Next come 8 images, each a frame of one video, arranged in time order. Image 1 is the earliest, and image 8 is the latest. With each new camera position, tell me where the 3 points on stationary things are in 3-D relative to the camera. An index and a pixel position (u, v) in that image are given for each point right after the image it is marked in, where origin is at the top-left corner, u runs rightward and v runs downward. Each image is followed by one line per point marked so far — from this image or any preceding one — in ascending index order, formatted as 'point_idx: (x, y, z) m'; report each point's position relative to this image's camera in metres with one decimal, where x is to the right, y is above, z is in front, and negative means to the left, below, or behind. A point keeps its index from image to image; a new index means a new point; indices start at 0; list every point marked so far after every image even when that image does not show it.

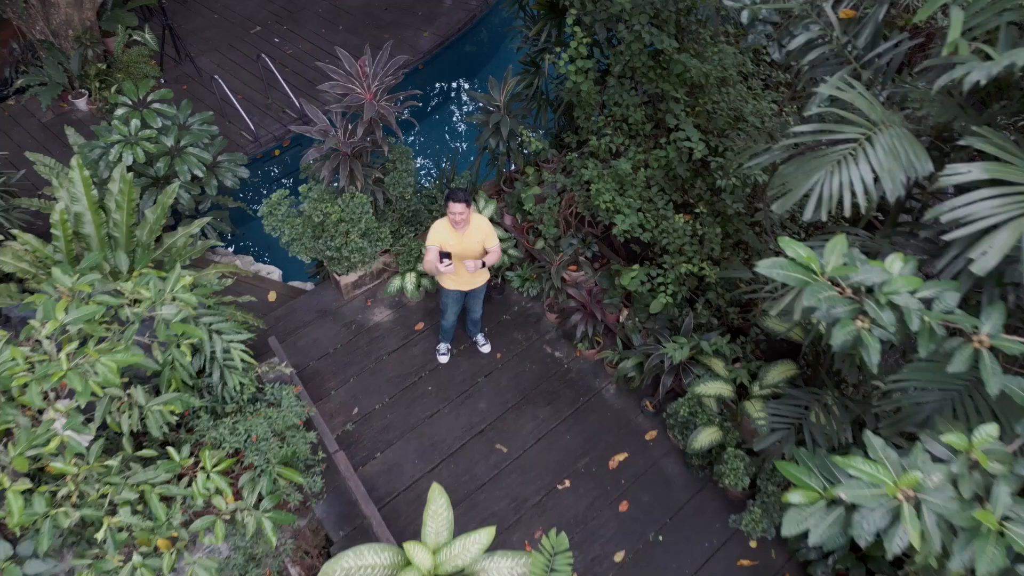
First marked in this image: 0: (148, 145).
0: (-4.0, +1.6, +4.2) m
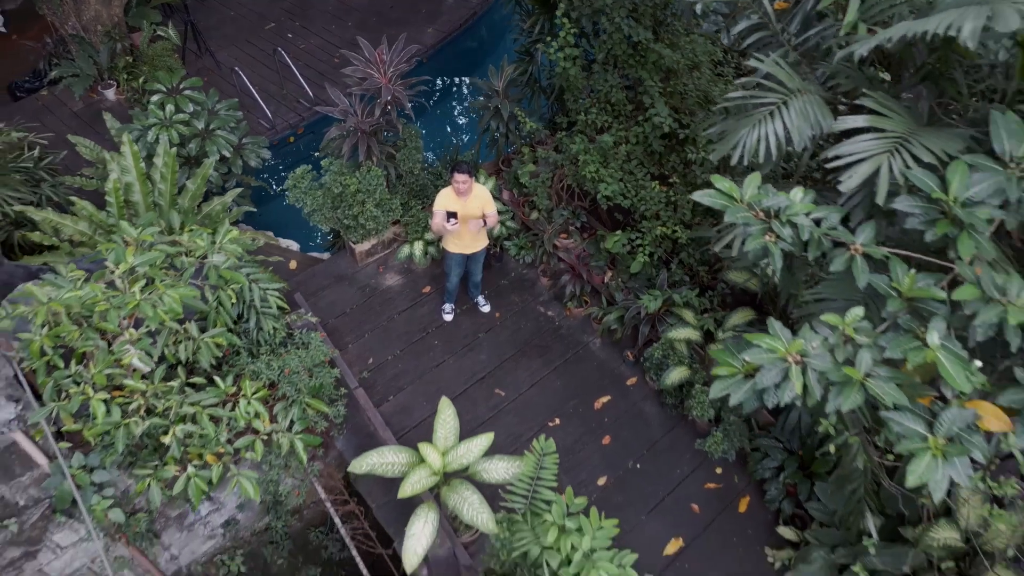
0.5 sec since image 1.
0: (-4.0, +2.0, +4.7) m
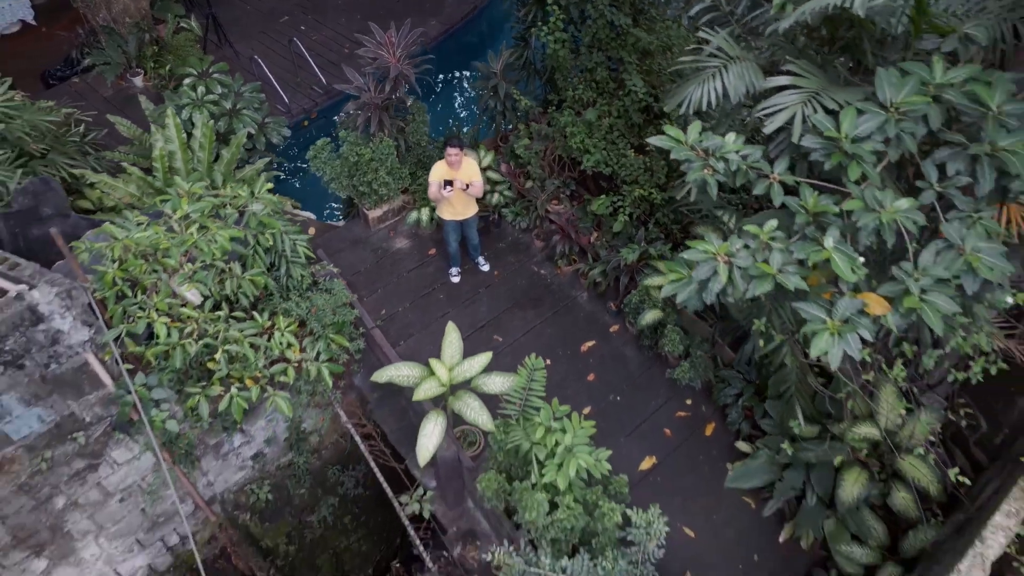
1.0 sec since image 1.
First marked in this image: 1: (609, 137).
0: (-4.0, +2.5, +5.2) m
1: (+1.1, +1.7, +4.4) m
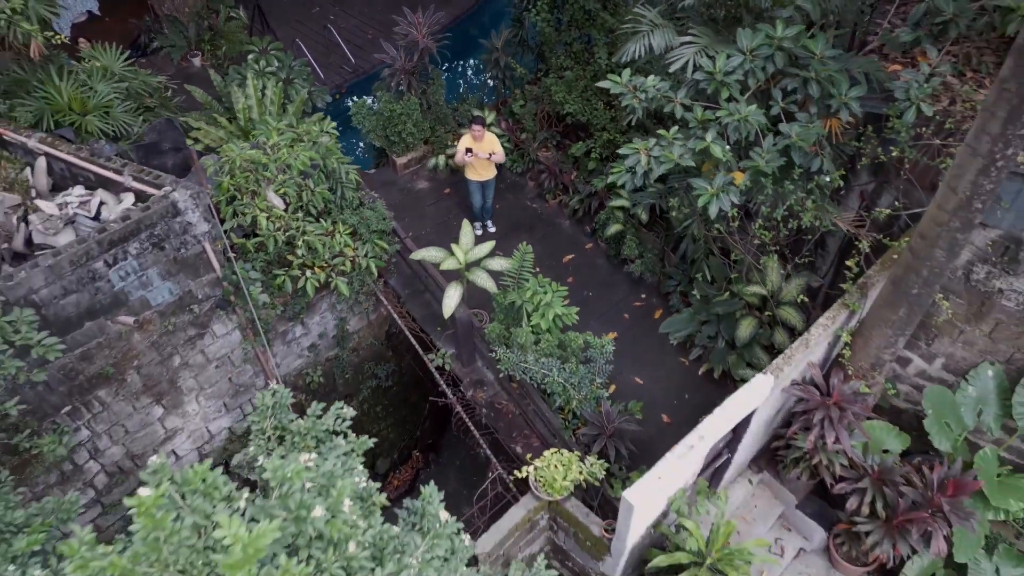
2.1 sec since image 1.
0: (-4.1, +3.6, +6.6) m
1: (+1.1, +2.8, +5.8) m
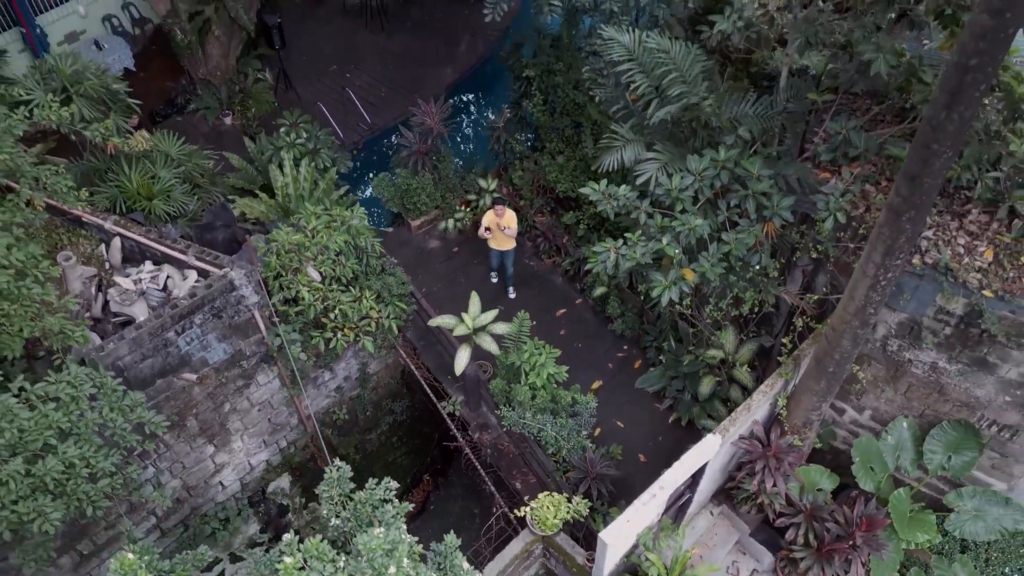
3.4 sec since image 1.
0: (-4.1, +2.7, +7.5) m
1: (+1.1, +1.9, +6.7) m
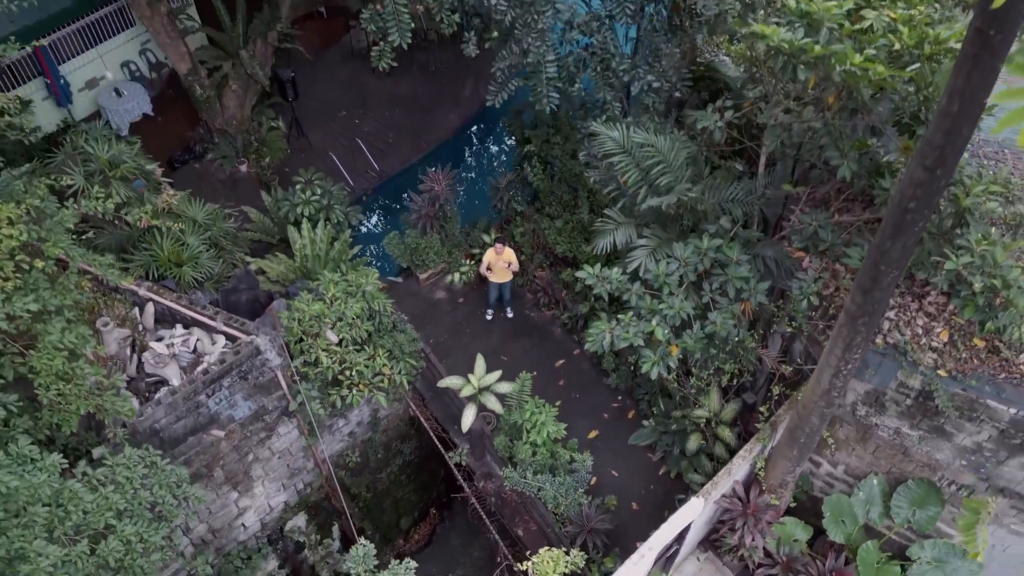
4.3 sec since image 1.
0: (-4.0, +1.7, +8.0) m
1: (+1.1, +0.9, +7.2) m
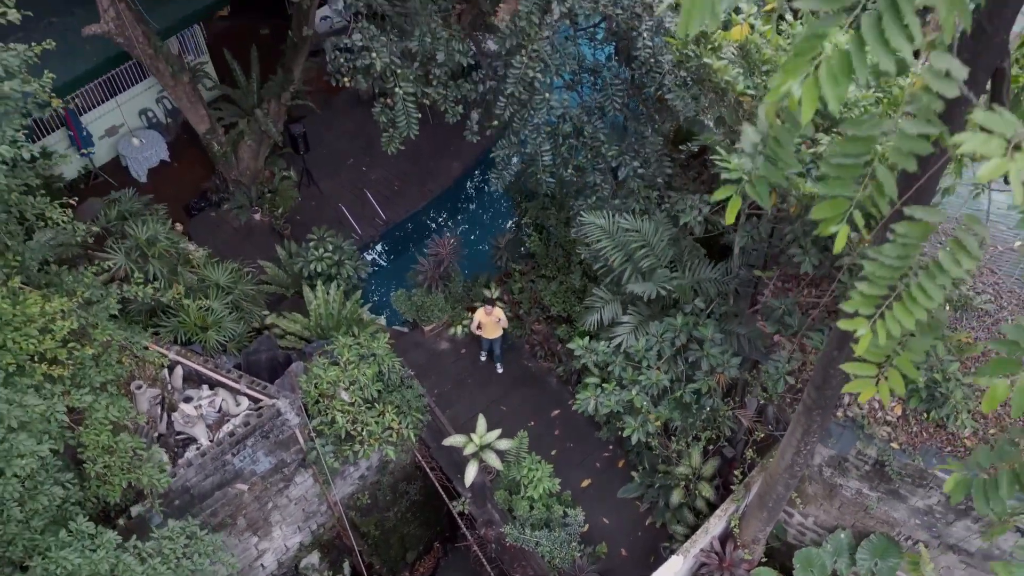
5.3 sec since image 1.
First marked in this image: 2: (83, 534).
0: (-4.0, +0.6, +8.6) m
1: (+1.1, -0.2, +7.7) m
2: (-4.9, -2.8, +4.5) m
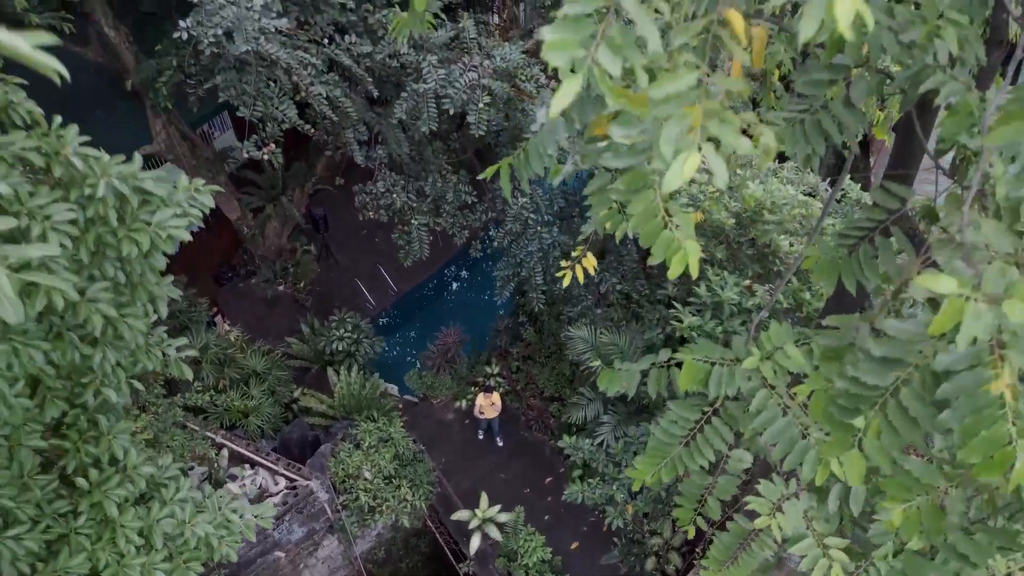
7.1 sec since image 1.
0: (-4.1, -1.4, +9.7) m
1: (+1.0, -2.1, +8.9) m
2: (-5.0, -4.8, +5.6) m
